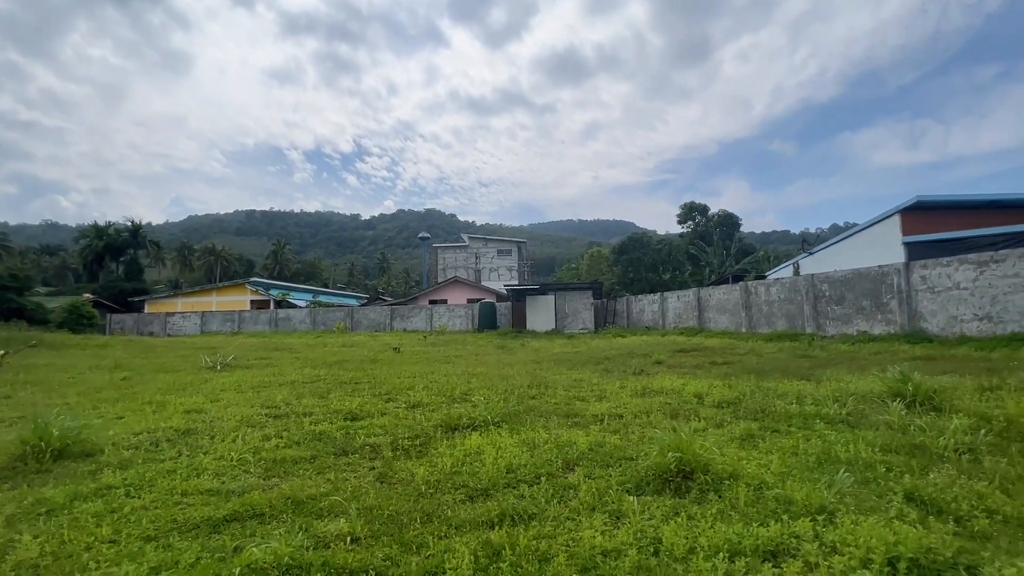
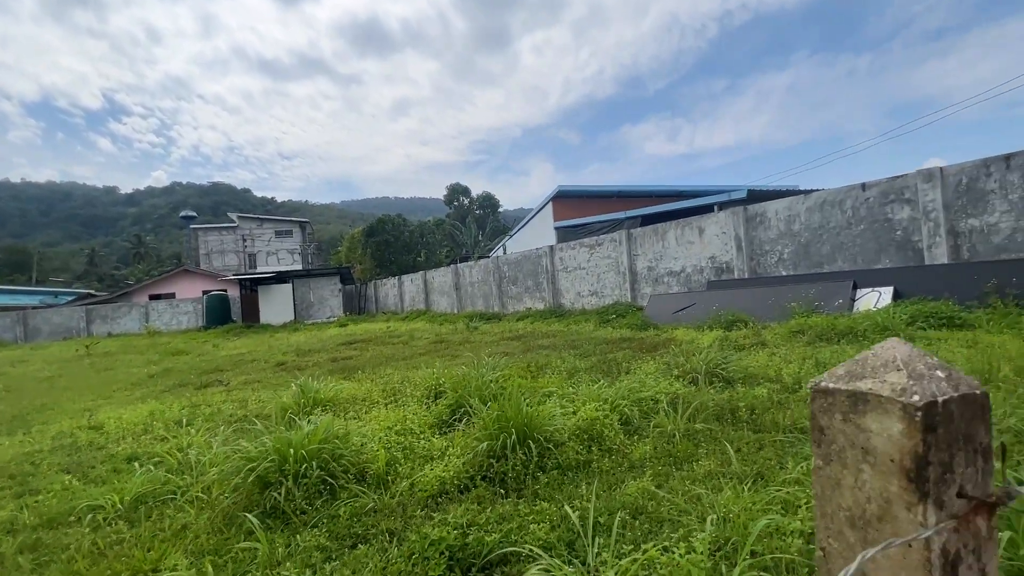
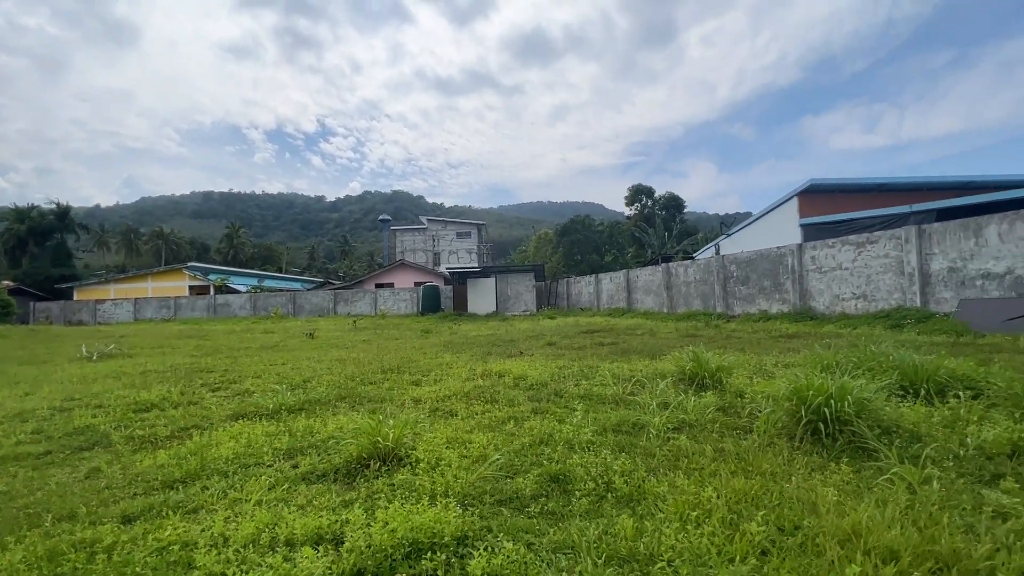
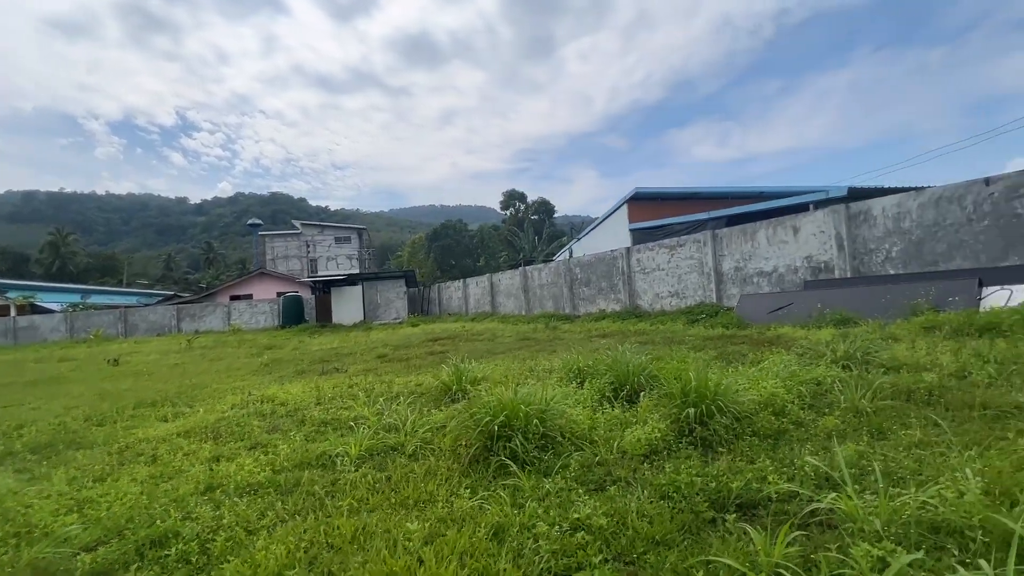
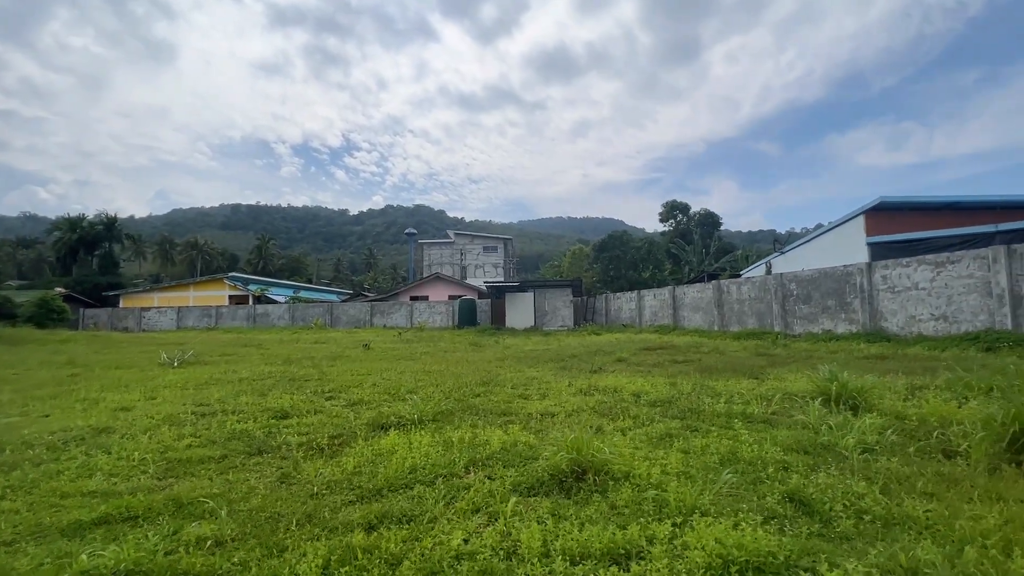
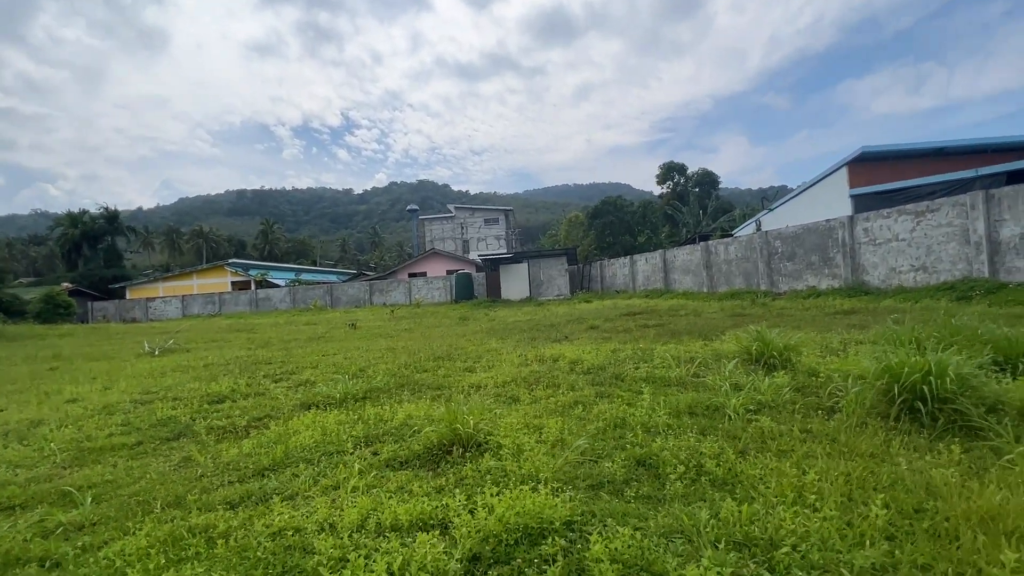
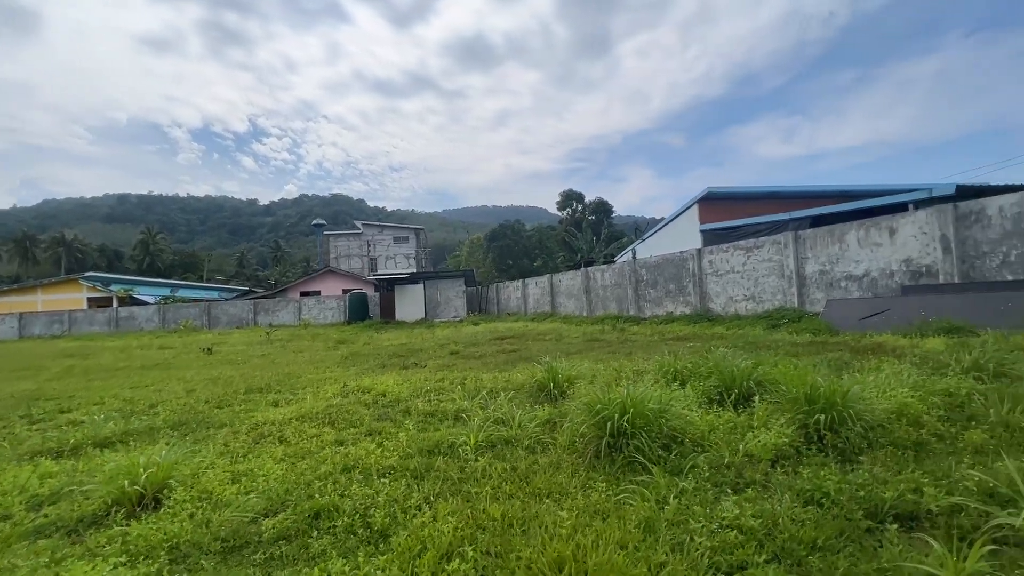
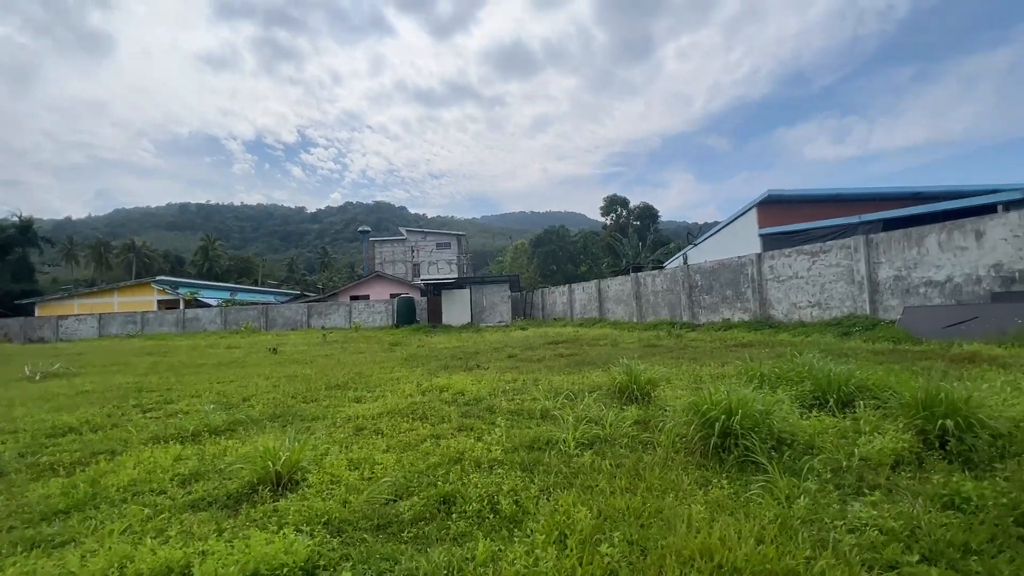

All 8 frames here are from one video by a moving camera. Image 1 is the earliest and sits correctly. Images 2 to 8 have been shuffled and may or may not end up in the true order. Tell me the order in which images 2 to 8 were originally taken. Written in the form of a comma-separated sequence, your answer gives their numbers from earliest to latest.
5, 6, 3, 8, 7, 4, 2
